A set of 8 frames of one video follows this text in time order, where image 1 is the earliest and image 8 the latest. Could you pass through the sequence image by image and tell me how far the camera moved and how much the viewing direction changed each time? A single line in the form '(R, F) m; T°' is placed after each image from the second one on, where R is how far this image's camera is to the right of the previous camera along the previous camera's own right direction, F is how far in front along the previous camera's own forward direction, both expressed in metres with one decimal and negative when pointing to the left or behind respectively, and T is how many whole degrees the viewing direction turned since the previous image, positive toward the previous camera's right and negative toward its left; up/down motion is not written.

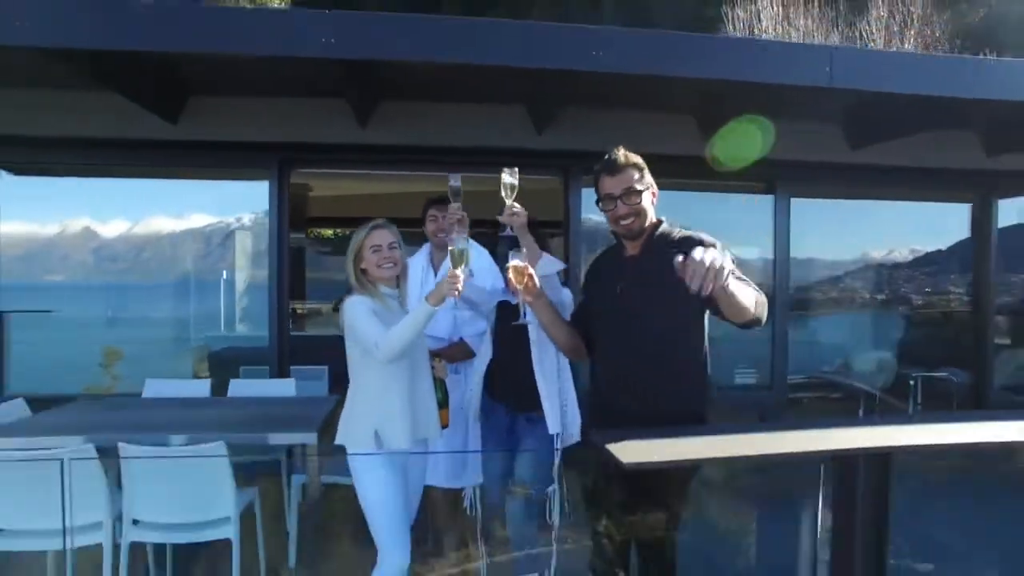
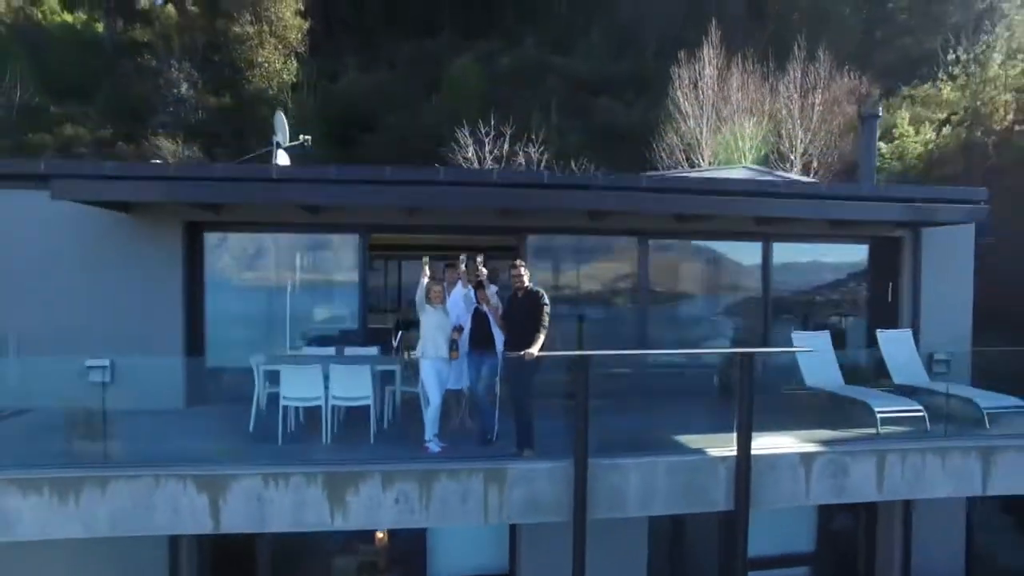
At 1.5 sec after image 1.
(+0.2, -3.0) m; 0°
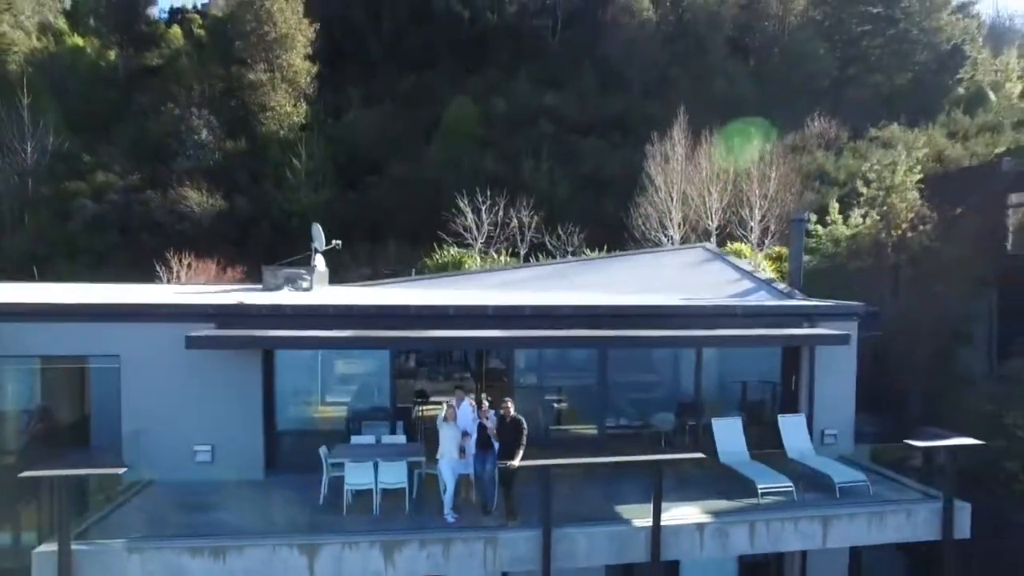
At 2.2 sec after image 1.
(0.0, -2.2) m; 0°
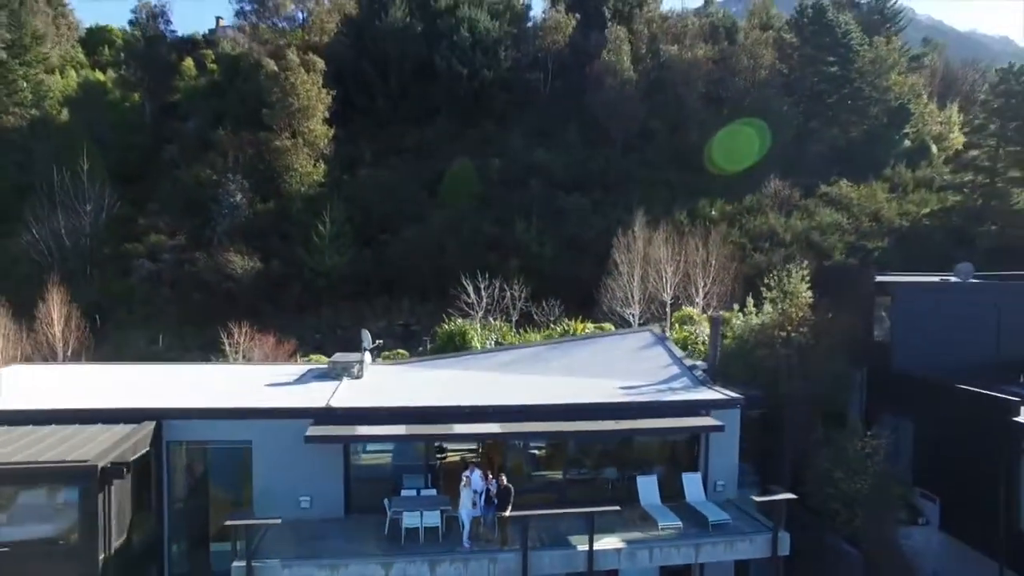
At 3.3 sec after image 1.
(0.0, -4.4) m; +1°
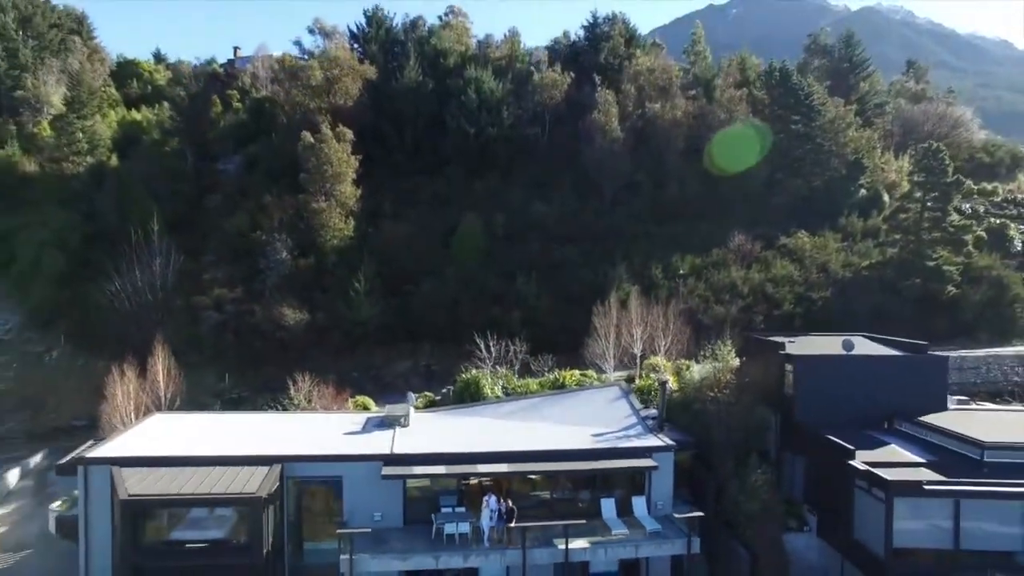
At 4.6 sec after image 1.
(-0.1, -6.1) m; 0°
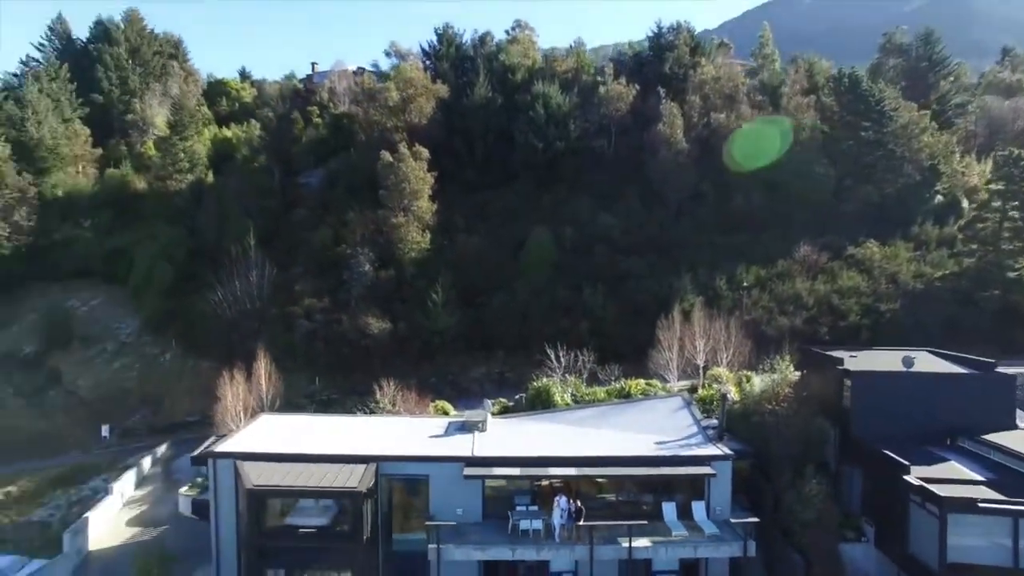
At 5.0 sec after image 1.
(-0.1, -2.0) m; -6°
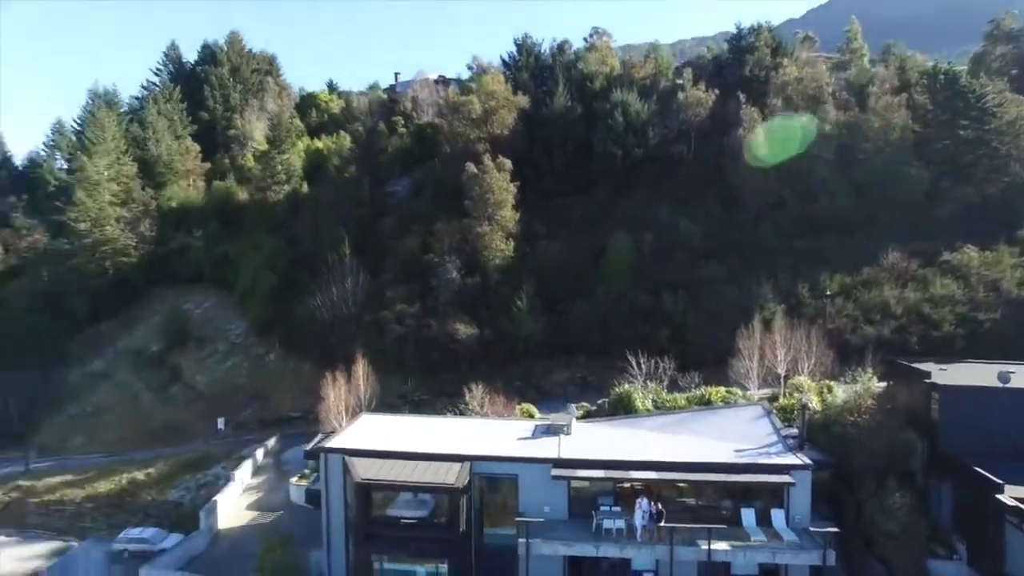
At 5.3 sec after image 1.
(-0.3, -1.5) m; -7°
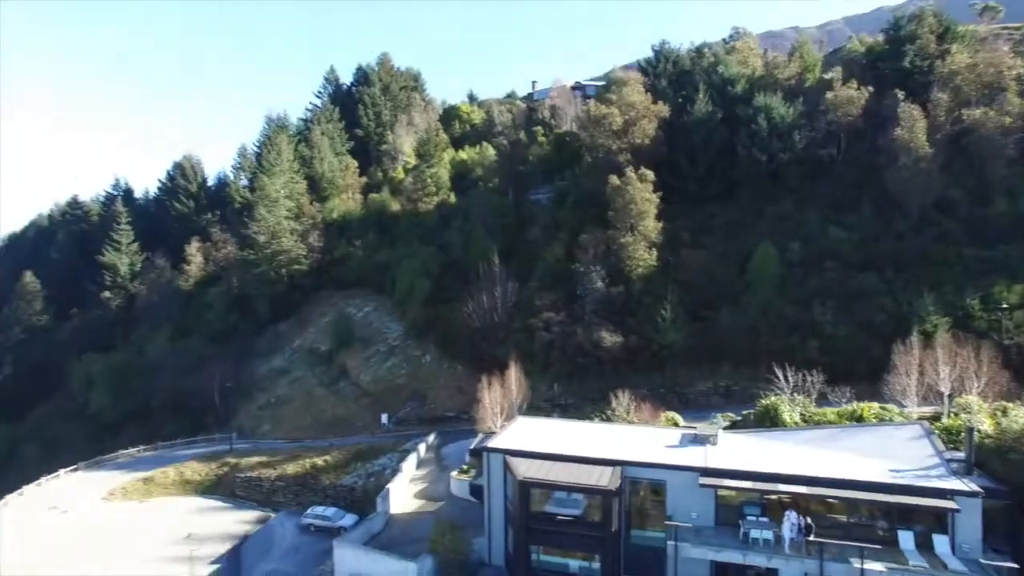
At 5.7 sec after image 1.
(-0.6, -2.0) m; -11°
